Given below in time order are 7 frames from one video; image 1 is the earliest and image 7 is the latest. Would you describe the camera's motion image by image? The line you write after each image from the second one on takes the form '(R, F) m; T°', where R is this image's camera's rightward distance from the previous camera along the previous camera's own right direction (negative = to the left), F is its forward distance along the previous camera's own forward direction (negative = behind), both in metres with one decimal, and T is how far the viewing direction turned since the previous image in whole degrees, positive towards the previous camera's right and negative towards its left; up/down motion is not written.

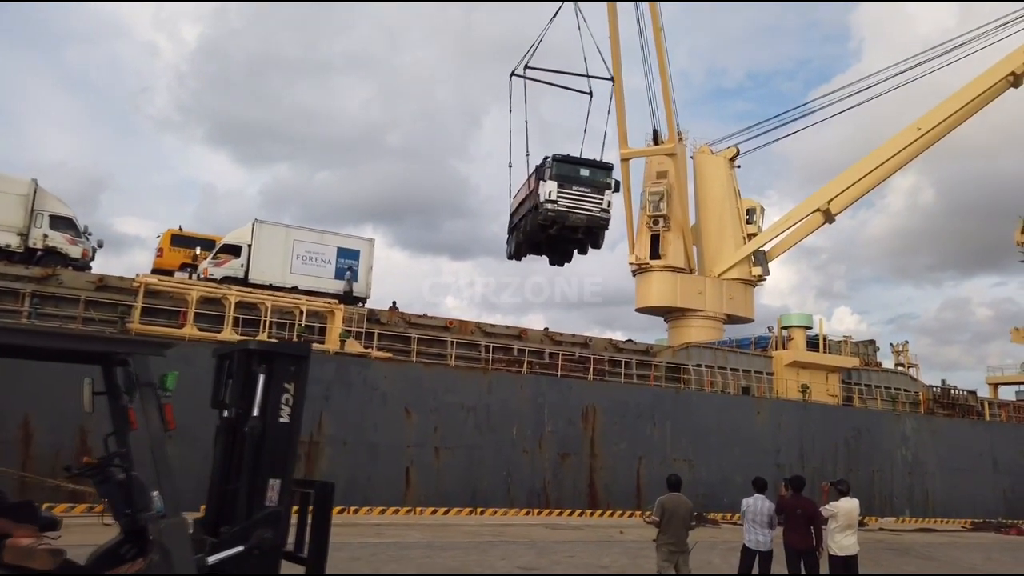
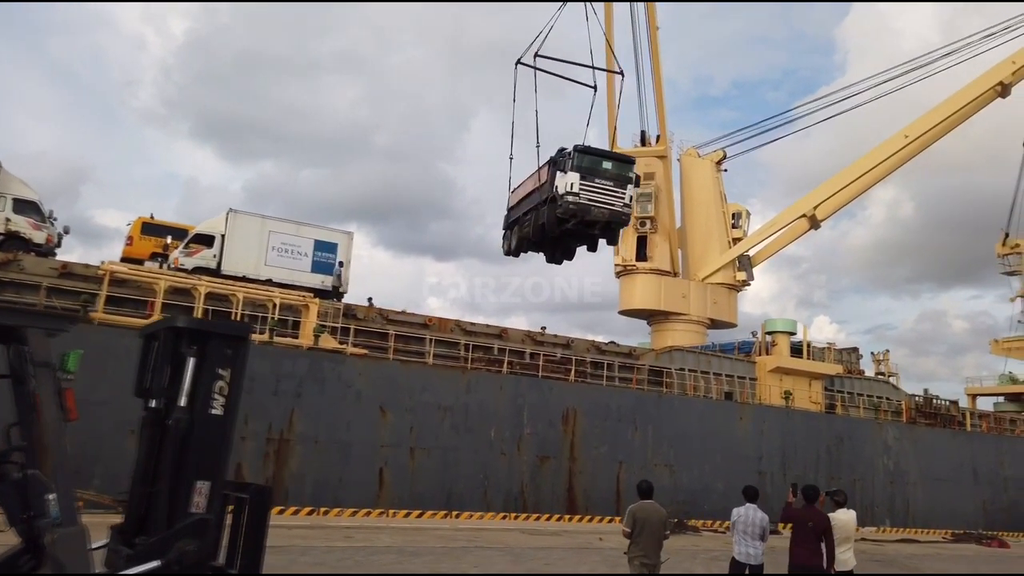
(0.0, +0.4) m; +1°
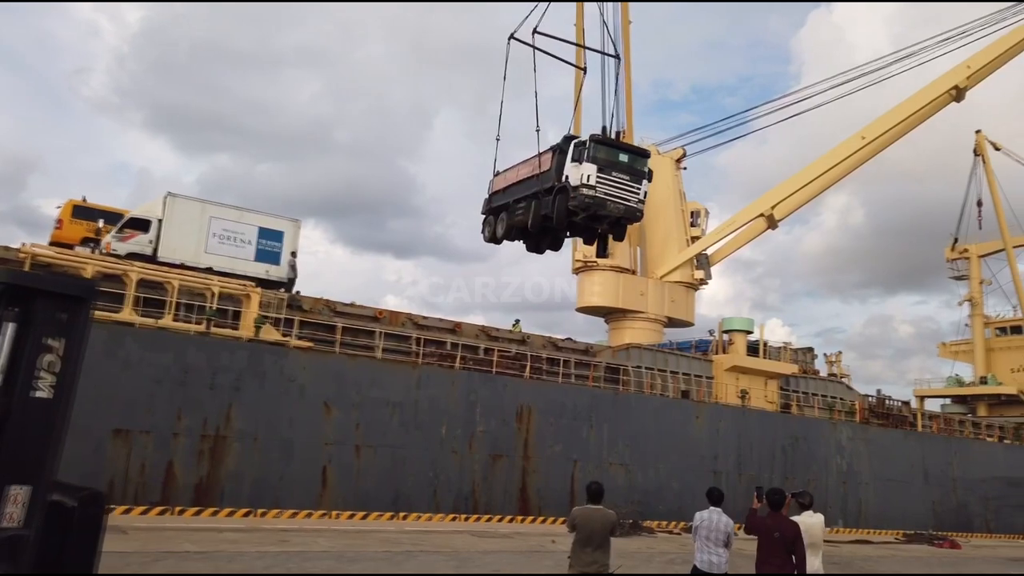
(+0.1, +0.6) m; +3°
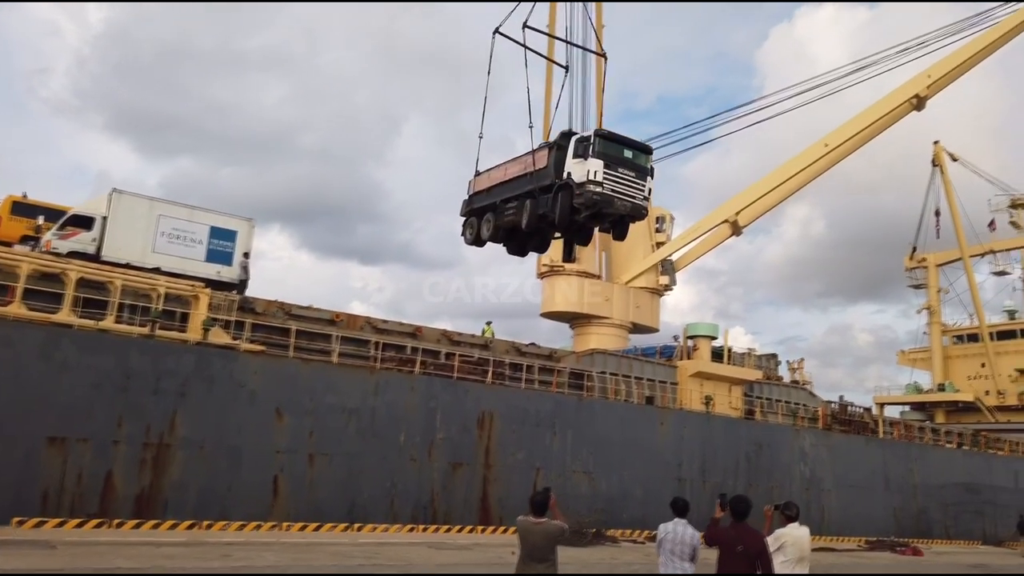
(+0.1, +0.4) m; +2°
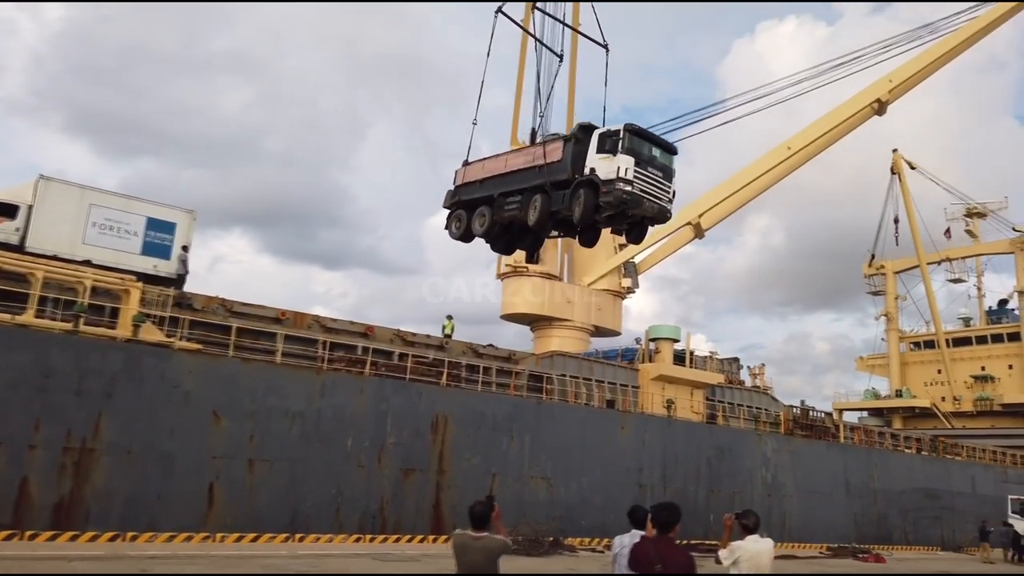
(+0.2, +0.6) m; +3°
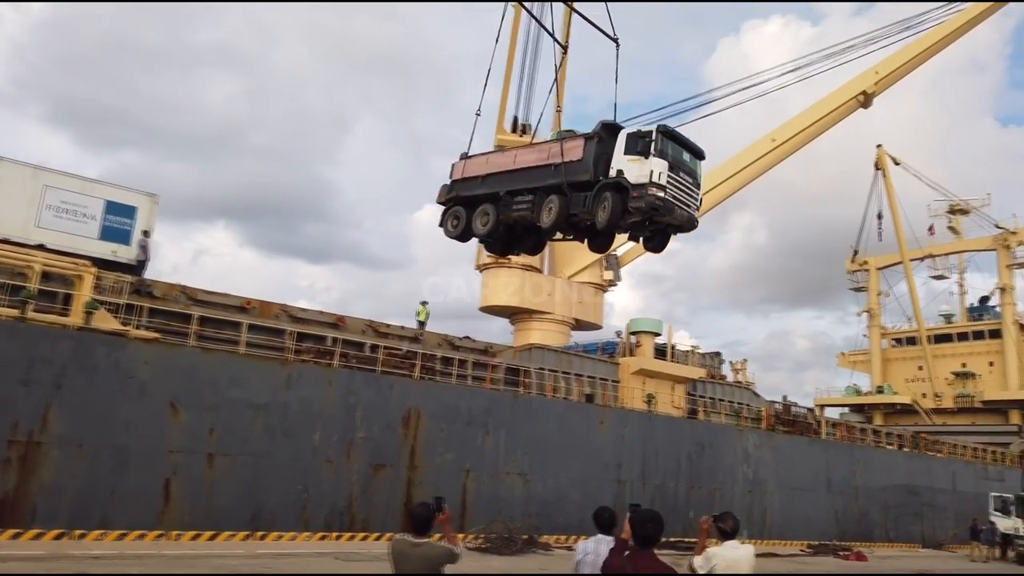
(+0.2, +0.5) m; +1°
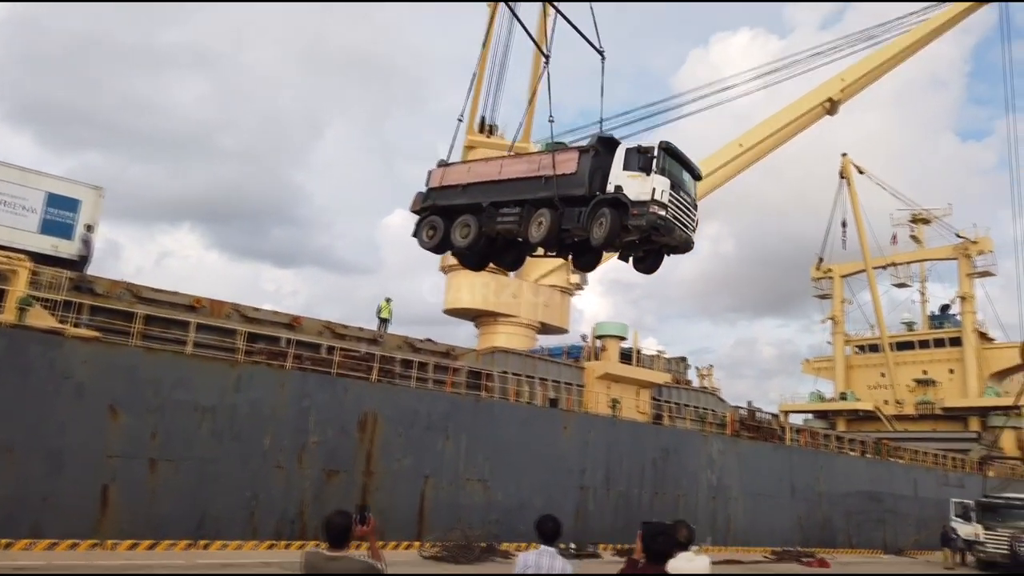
(+0.2, +0.4) m; +2°
